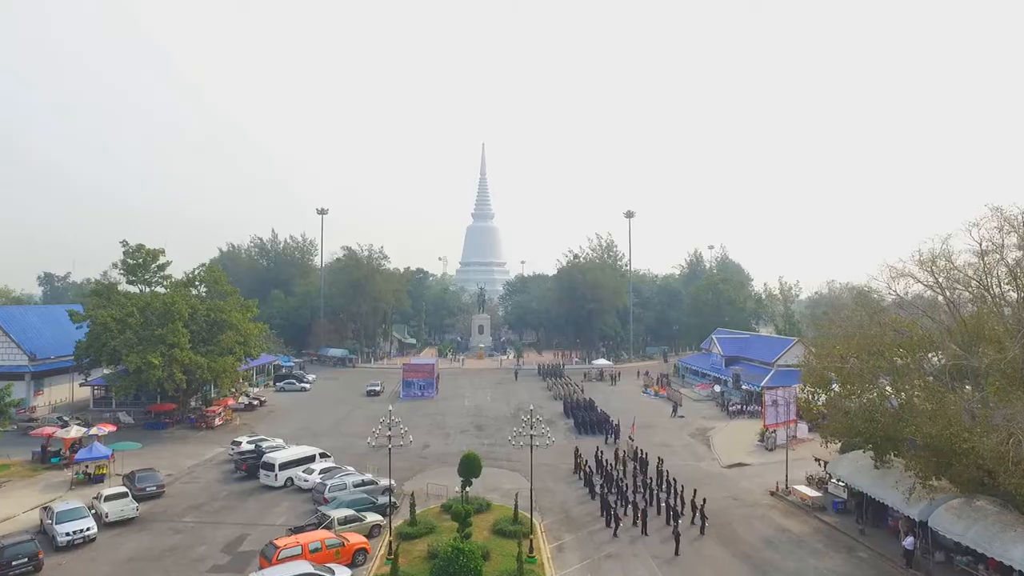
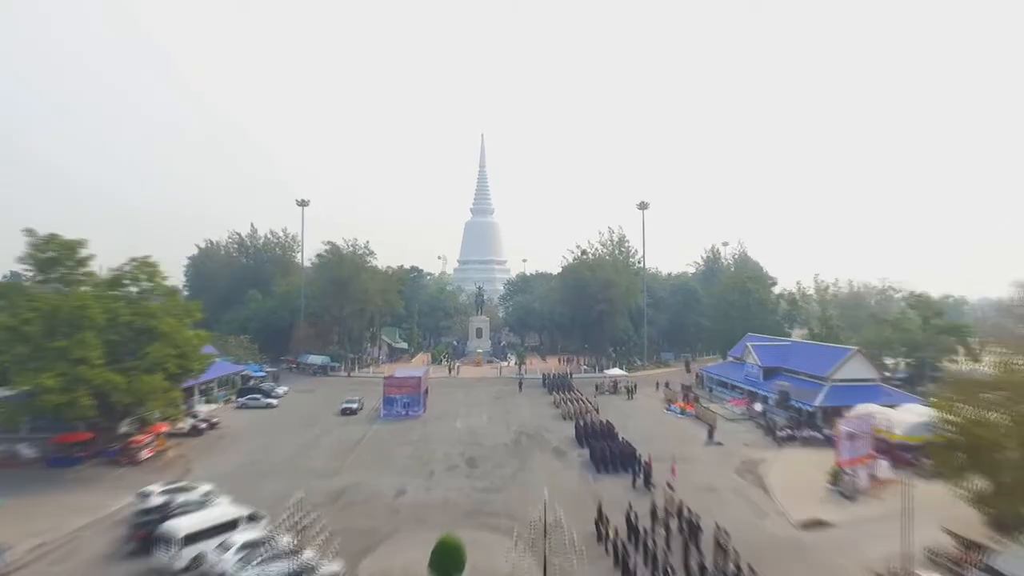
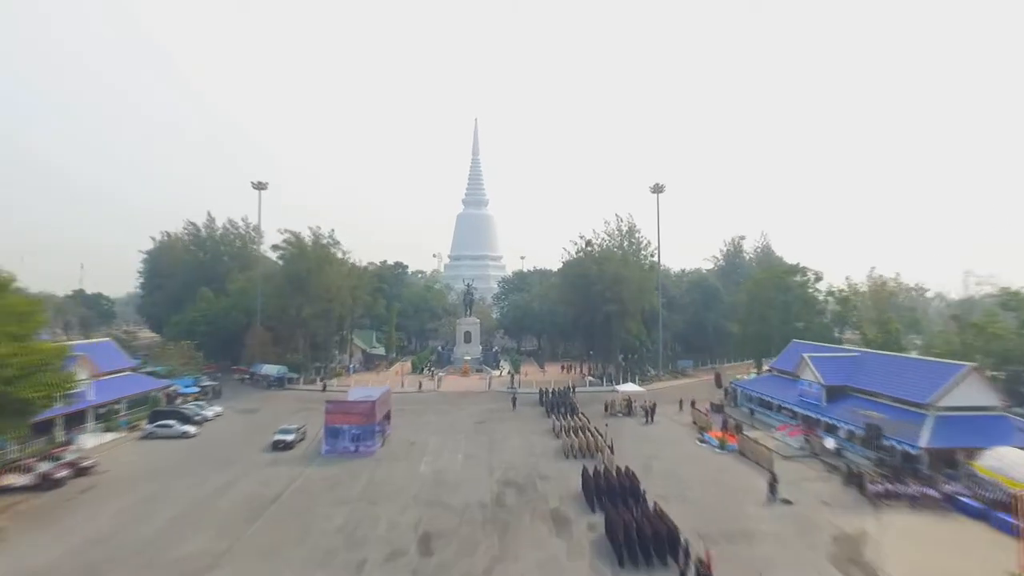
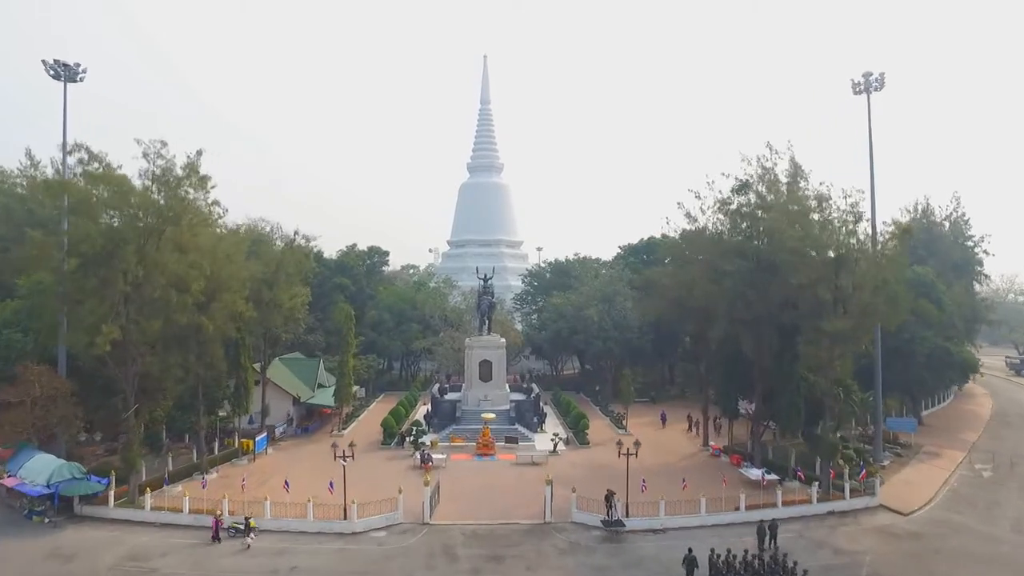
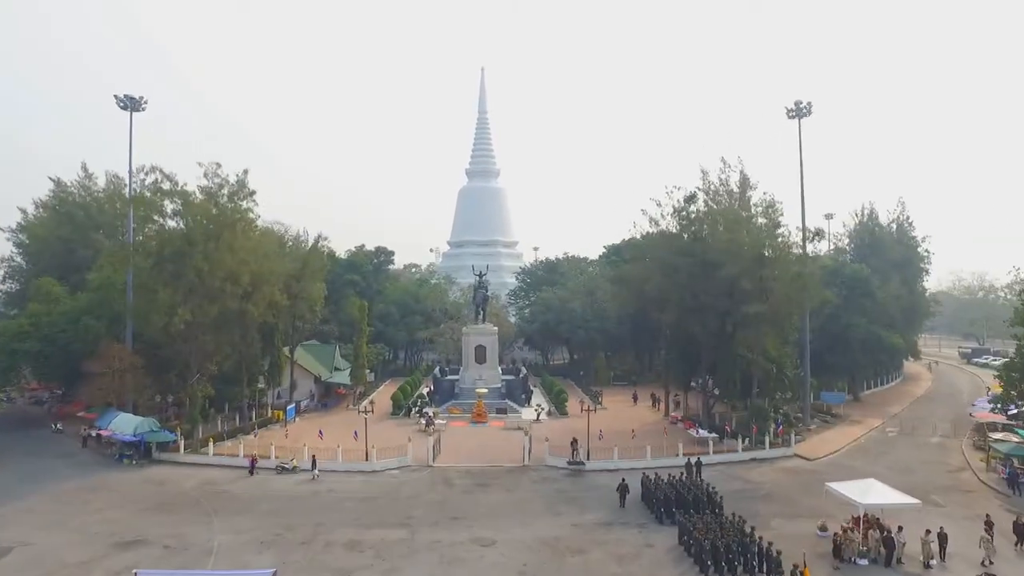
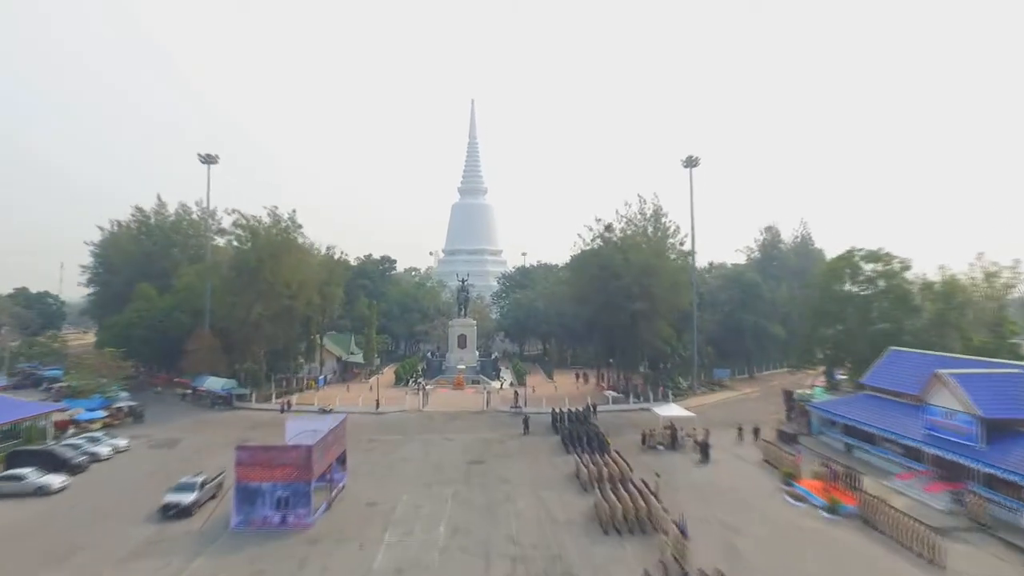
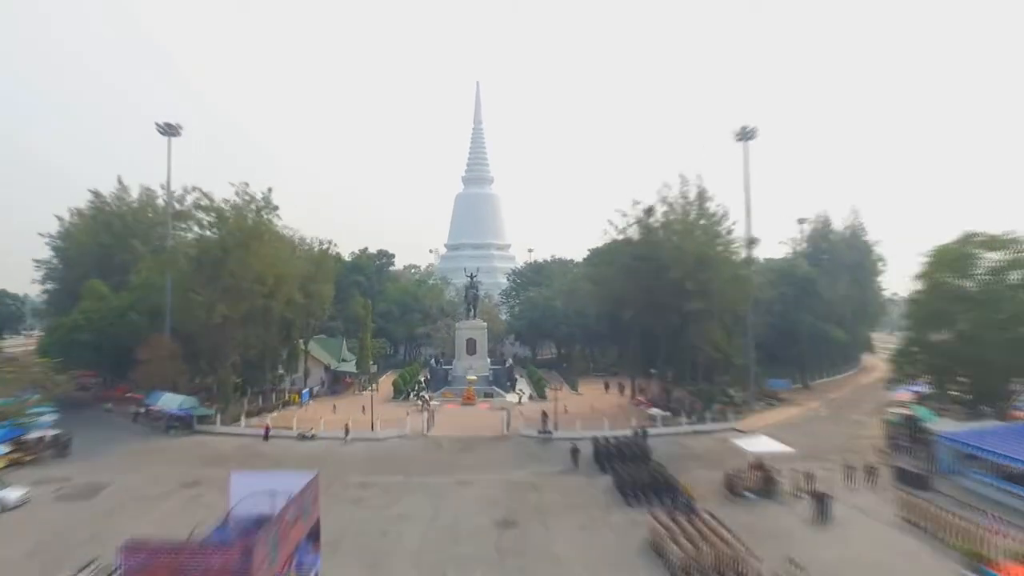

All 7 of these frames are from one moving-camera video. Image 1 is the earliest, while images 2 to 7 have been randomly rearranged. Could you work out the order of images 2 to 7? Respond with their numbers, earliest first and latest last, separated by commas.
2, 3, 6, 7, 5, 4
